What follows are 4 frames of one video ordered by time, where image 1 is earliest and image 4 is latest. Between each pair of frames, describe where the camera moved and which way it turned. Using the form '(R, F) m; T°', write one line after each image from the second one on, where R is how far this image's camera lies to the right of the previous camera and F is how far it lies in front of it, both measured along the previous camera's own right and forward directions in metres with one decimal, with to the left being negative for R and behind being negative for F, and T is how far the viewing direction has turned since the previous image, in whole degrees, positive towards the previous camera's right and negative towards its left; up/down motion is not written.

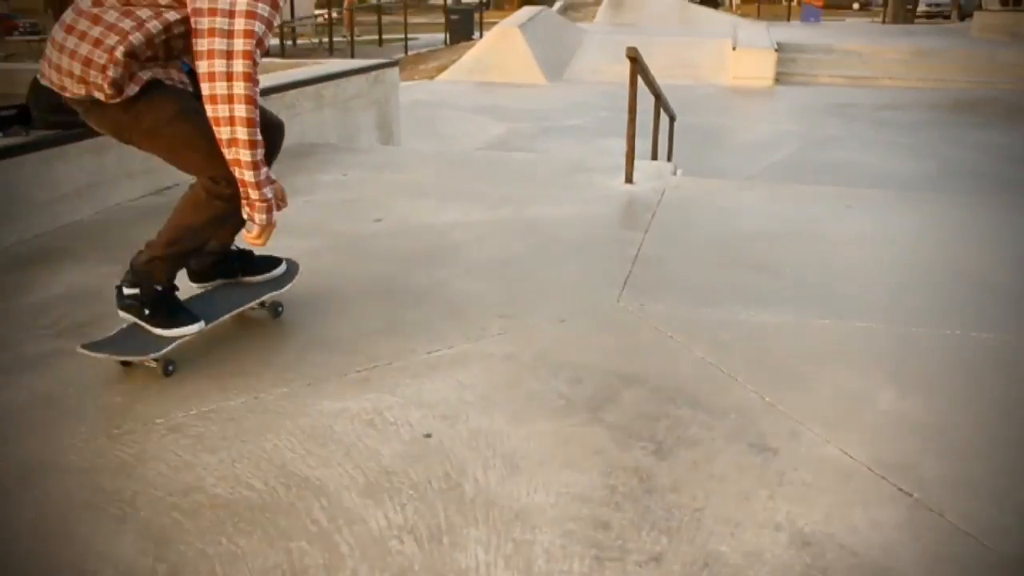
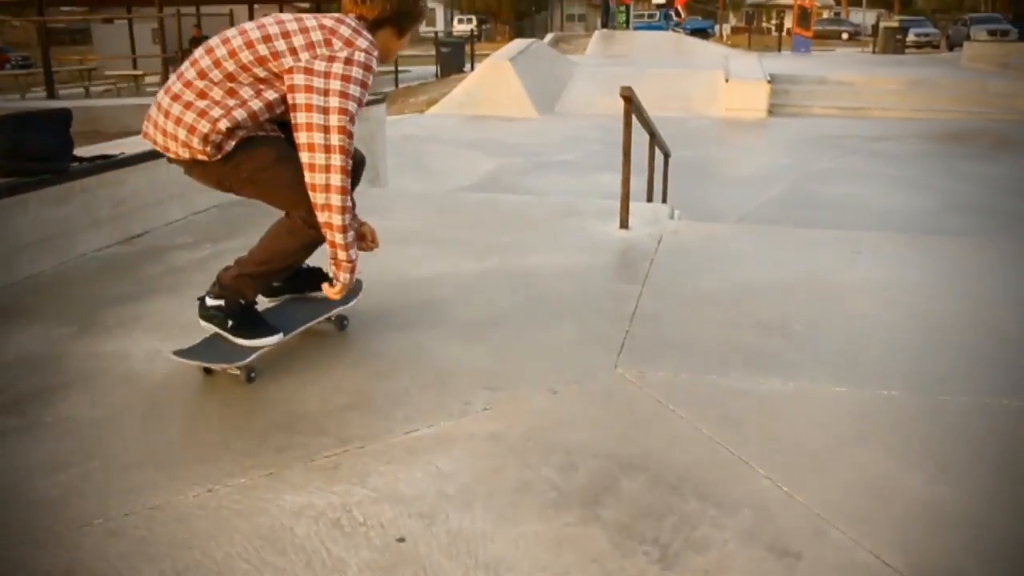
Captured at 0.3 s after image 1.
(0.0, +0.2) m; 0°
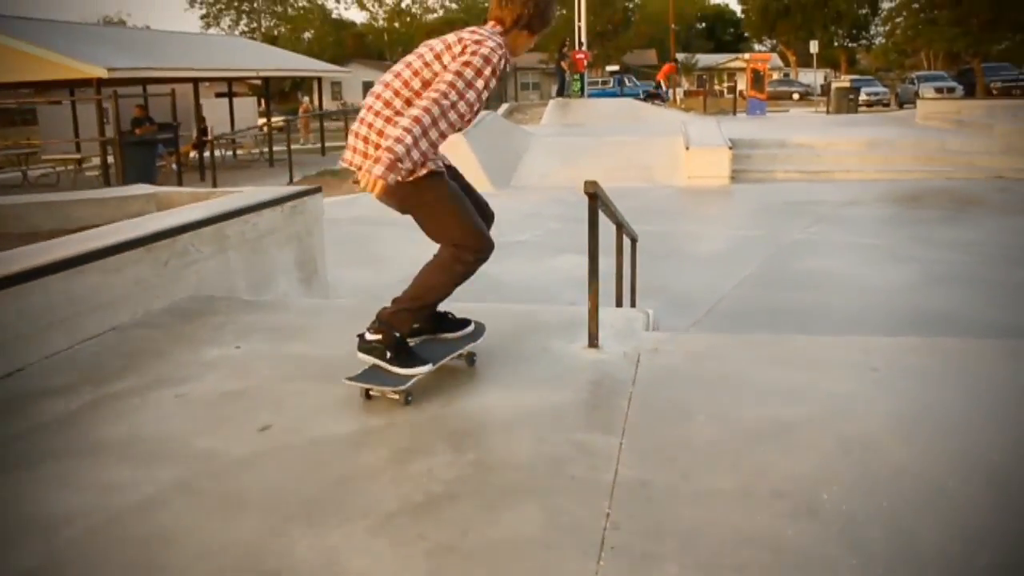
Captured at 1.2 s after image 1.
(+0.1, +0.6) m; +2°
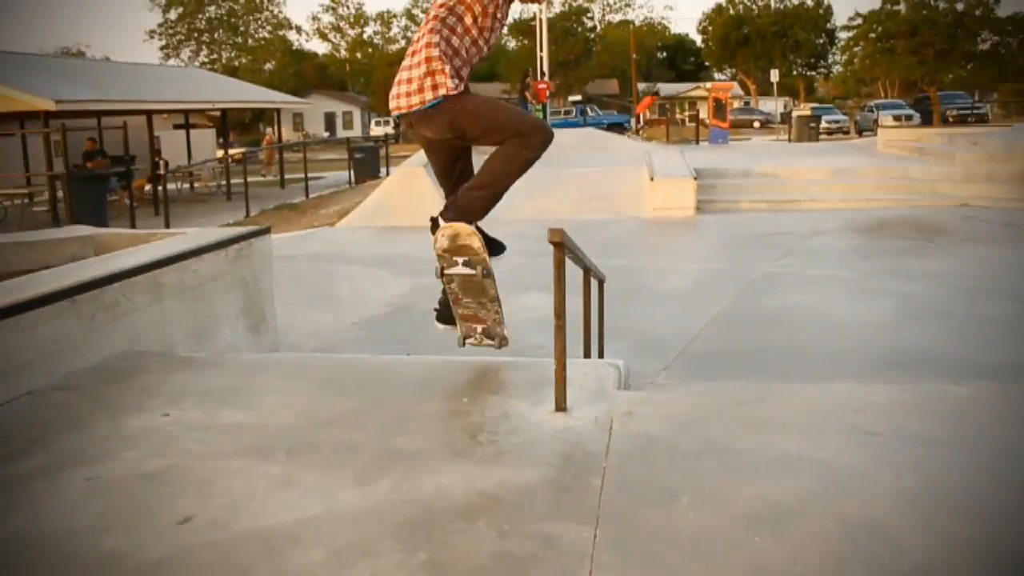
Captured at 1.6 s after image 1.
(0.0, +0.3) m; +2°
